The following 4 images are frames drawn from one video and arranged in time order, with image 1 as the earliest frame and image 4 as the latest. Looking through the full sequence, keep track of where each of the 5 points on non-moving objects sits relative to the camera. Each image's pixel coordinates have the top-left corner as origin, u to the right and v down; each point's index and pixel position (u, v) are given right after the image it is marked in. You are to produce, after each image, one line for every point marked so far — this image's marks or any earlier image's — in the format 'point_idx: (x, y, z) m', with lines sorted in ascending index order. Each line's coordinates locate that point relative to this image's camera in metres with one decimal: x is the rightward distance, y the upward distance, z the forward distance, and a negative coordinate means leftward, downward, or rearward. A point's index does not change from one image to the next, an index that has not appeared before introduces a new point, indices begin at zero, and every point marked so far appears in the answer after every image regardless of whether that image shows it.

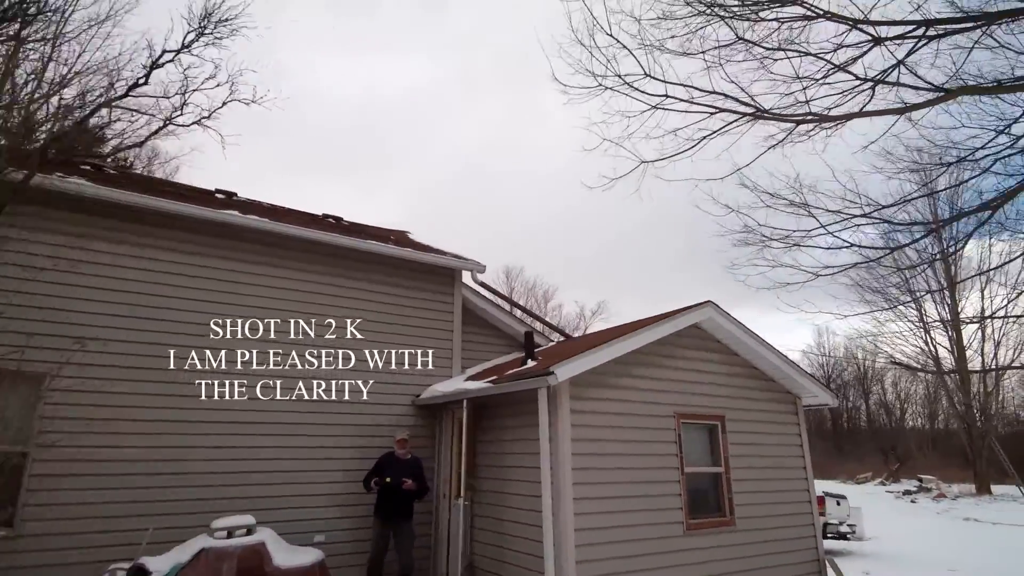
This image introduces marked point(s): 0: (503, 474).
0: (-0.1, -2.0, +6.1) m
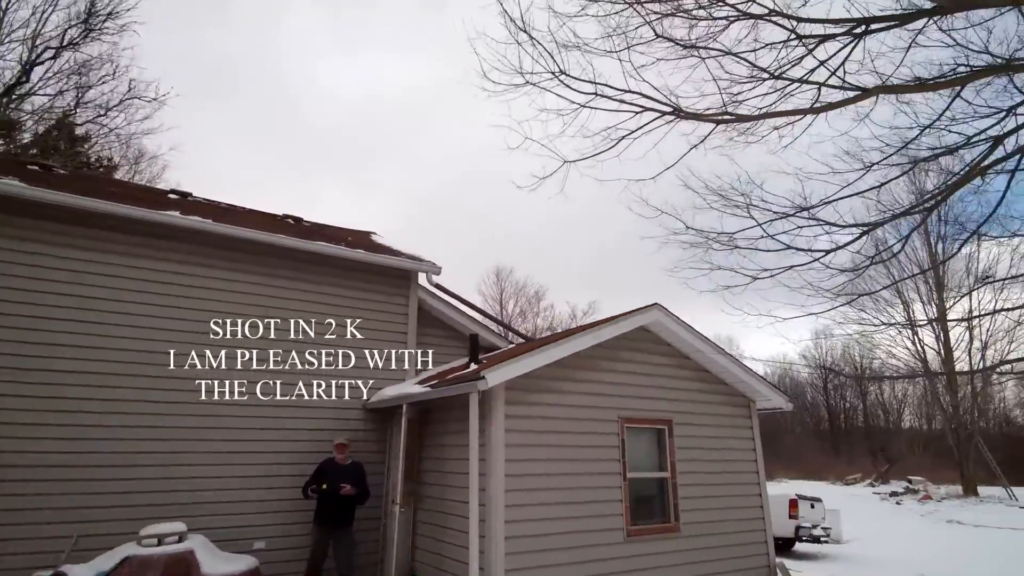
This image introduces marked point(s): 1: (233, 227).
0: (-0.7, -2.0, +6.0) m
1: (-3.3, +0.7, +6.7) m
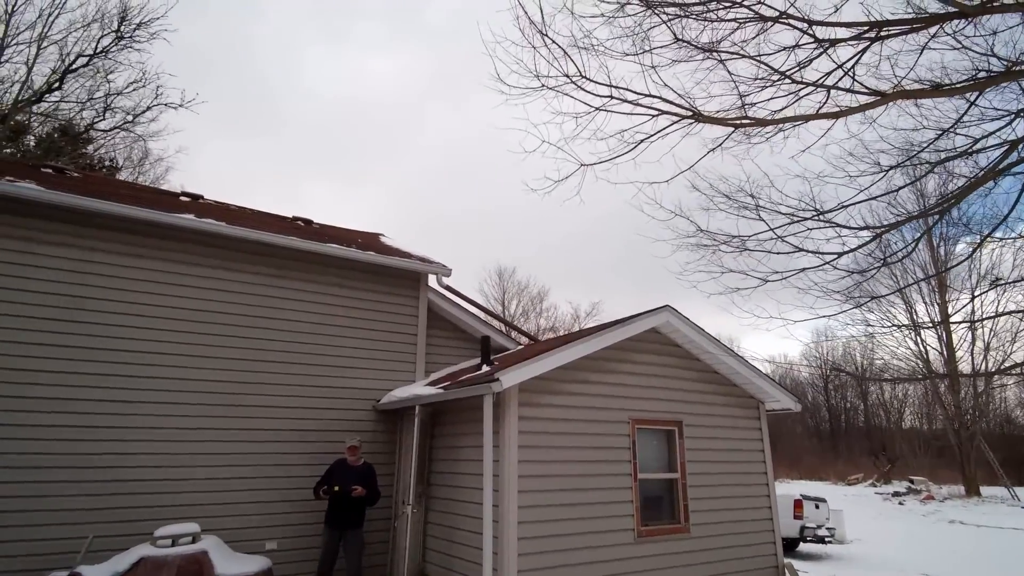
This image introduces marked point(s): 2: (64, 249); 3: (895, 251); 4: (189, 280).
0: (-0.6, -2.1, +6.0) m
1: (-3.2, +0.7, +6.8) m
2: (-4.9, +0.4, +6.1) m
3: (+3.6, +0.3, +5.3) m
4: (-3.8, +0.1, +6.7) m
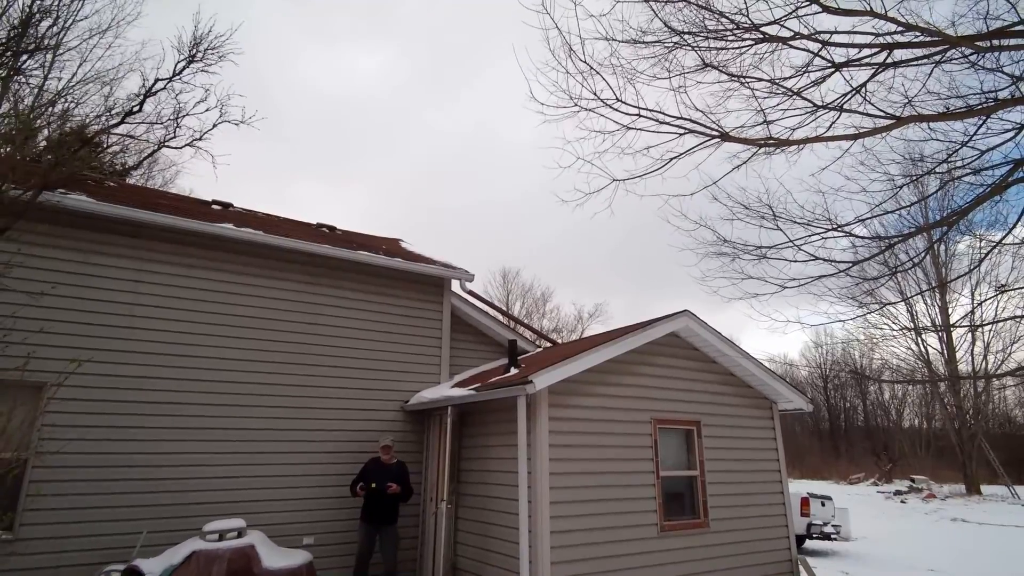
0: (-0.3, -2.1, +6.3) m
1: (-2.9, +0.6, +7.0) m
2: (-4.6, +0.3, +6.4) m
3: (+3.9, +0.3, +5.6) m
4: (-3.5, 0.0, +7.0) m
